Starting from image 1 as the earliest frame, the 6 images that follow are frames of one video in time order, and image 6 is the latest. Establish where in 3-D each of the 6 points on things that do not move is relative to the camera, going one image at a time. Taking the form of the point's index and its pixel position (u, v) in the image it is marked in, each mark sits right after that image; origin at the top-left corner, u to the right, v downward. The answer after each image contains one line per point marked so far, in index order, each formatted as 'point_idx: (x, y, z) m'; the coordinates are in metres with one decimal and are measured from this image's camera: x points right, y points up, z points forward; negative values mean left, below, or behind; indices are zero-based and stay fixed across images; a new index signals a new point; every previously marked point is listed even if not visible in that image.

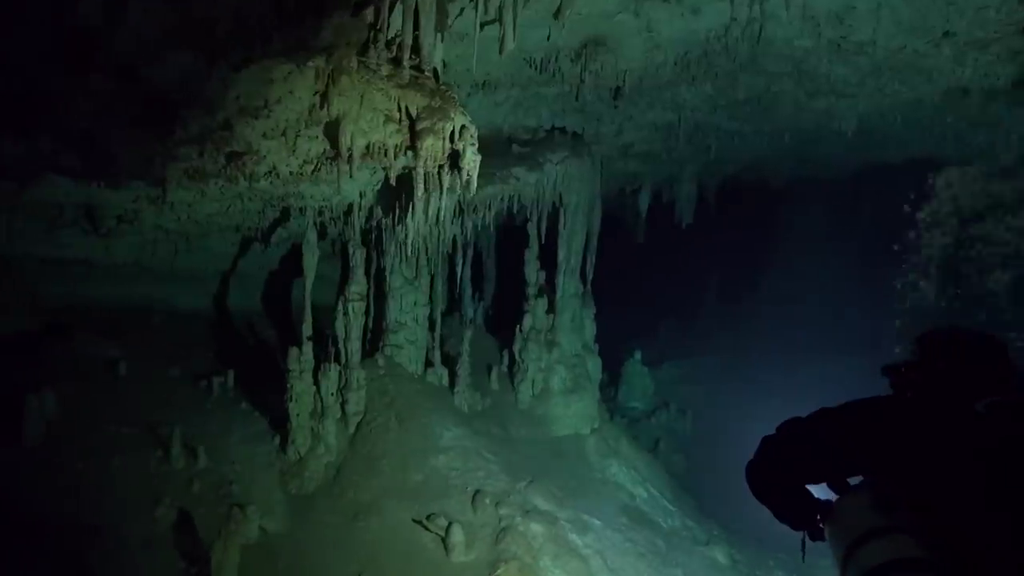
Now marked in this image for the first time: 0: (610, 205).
0: (+2.1, +1.8, +17.8) m
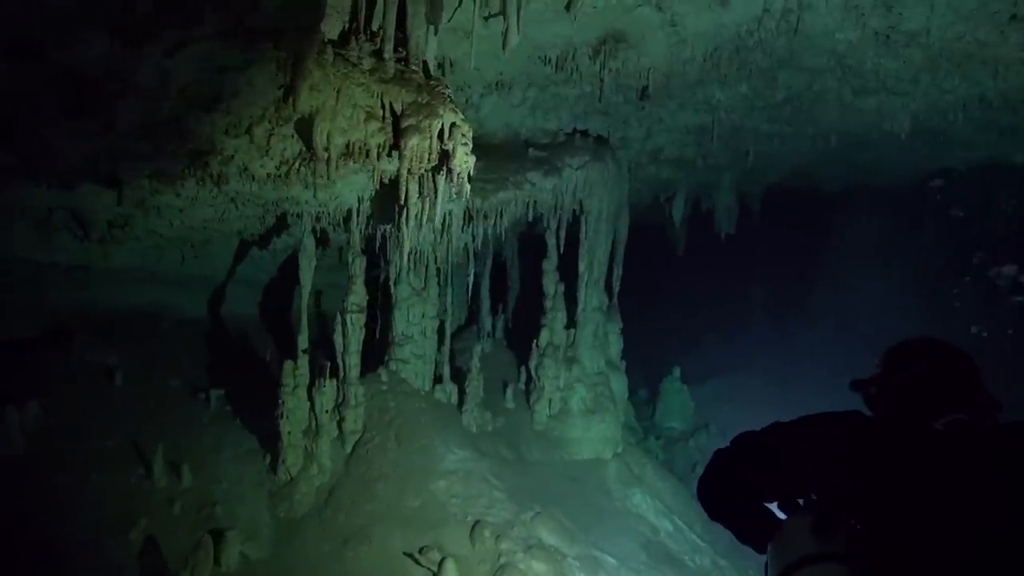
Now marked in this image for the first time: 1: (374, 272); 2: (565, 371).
0: (+2.7, +1.5, +17.0) m
1: (-2.3, +0.2, +11.6) m
2: (+0.7, -1.1, +11.1) m
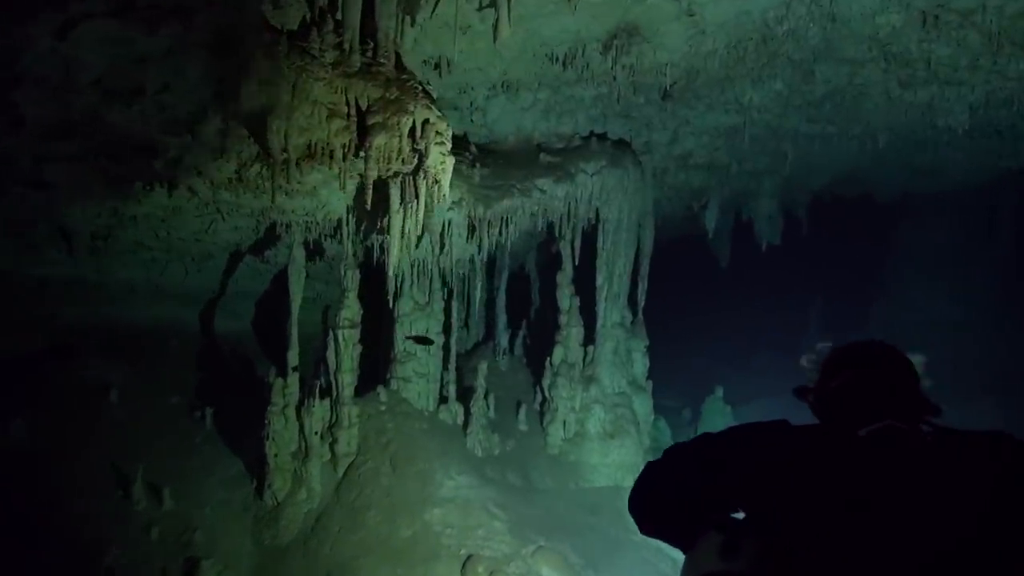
0: (+3.3, +1.2, +16.1) m
1: (-2.0, 0.0, +11.1) m
2: (+0.9, -1.3, +10.3) m
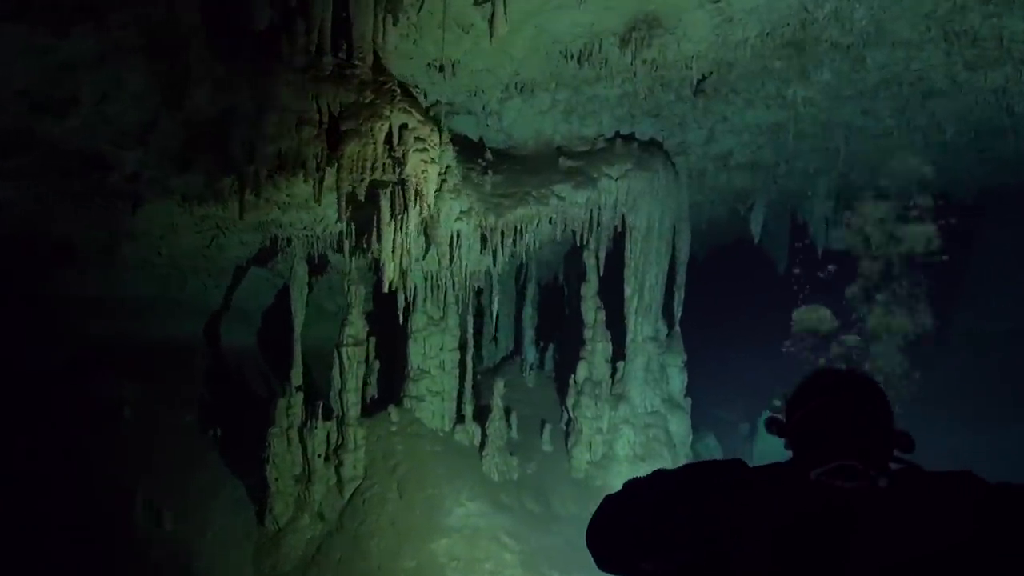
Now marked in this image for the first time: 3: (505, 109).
0: (+4.1, +1.1, +15.2) m
1: (-1.7, -0.2, +10.7) m
2: (+1.1, -1.4, +9.6) m
3: (-0.1, +2.0, +9.2) m
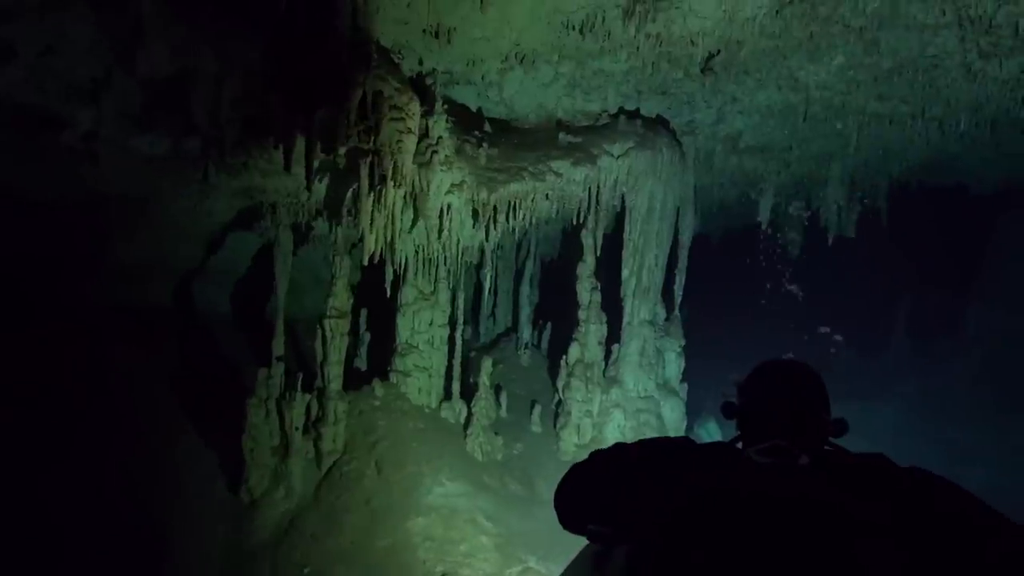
0: (+4.2, +1.3, +14.8) m
1: (-1.7, +0.2, +10.6) m
2: (+1.0, -1.2, +9.4) m
3: (-0.1, +2.3, +8.9) m
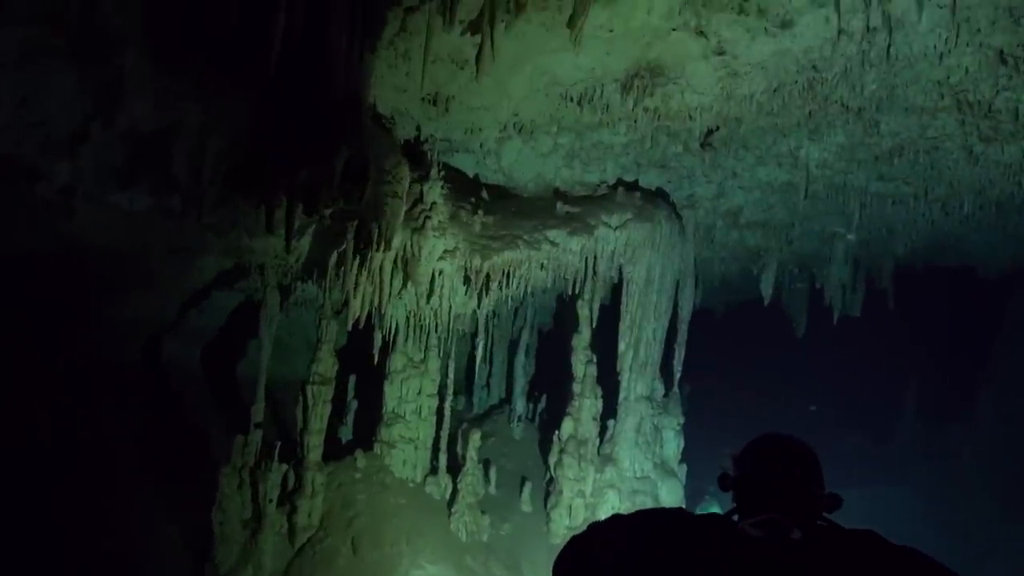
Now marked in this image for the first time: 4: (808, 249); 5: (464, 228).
0: (+4.2, 0.0, +14.6) m
1: (-1.8, -0.6, +10.3) m
2: (+0.9, -2.0, +9.0) m
3: (-0.1, +1.5, +8.8) m
4: (+4.3, +0.6, +12.0) m
5: (-0.5, +0.6, +8.4) m
